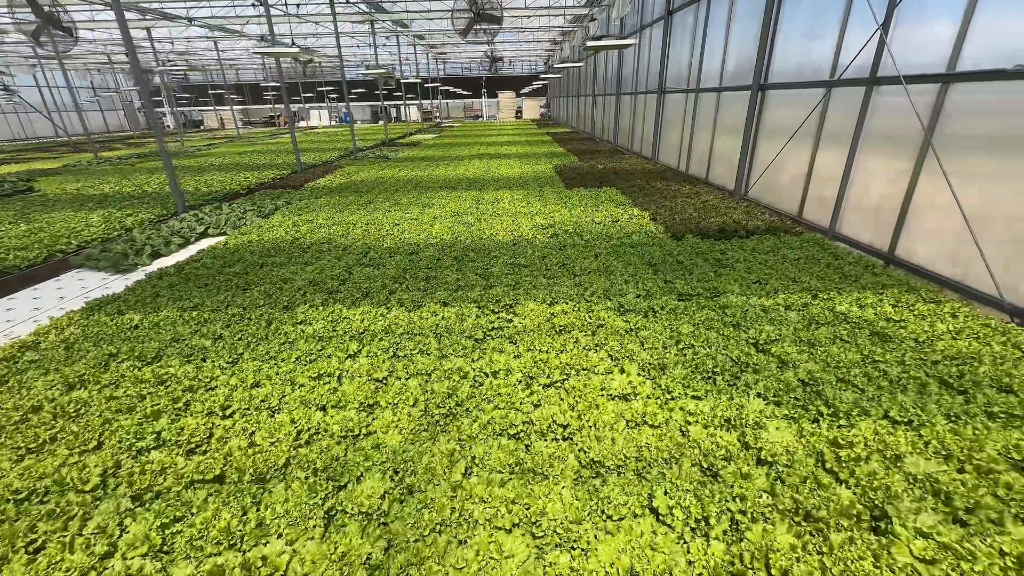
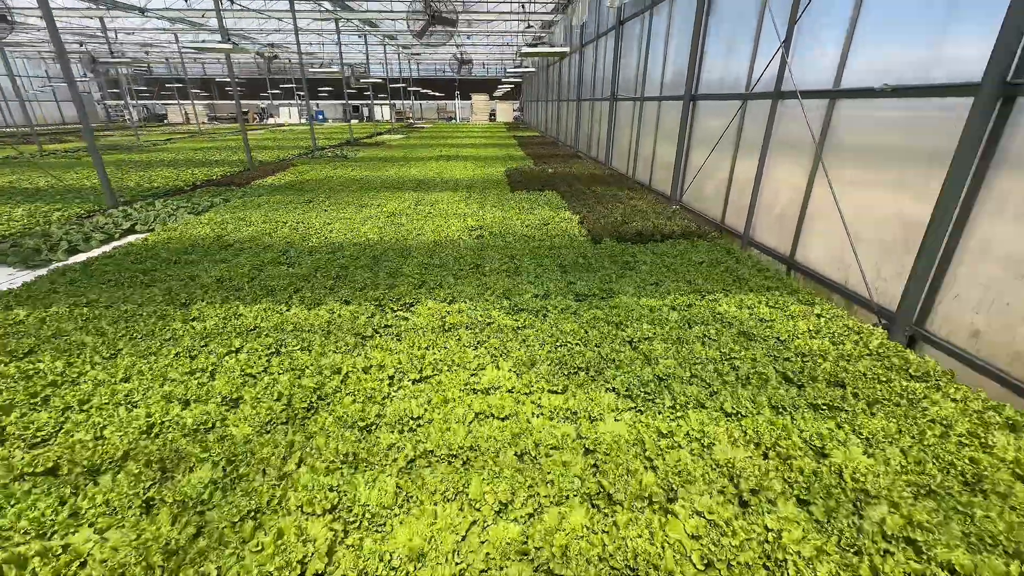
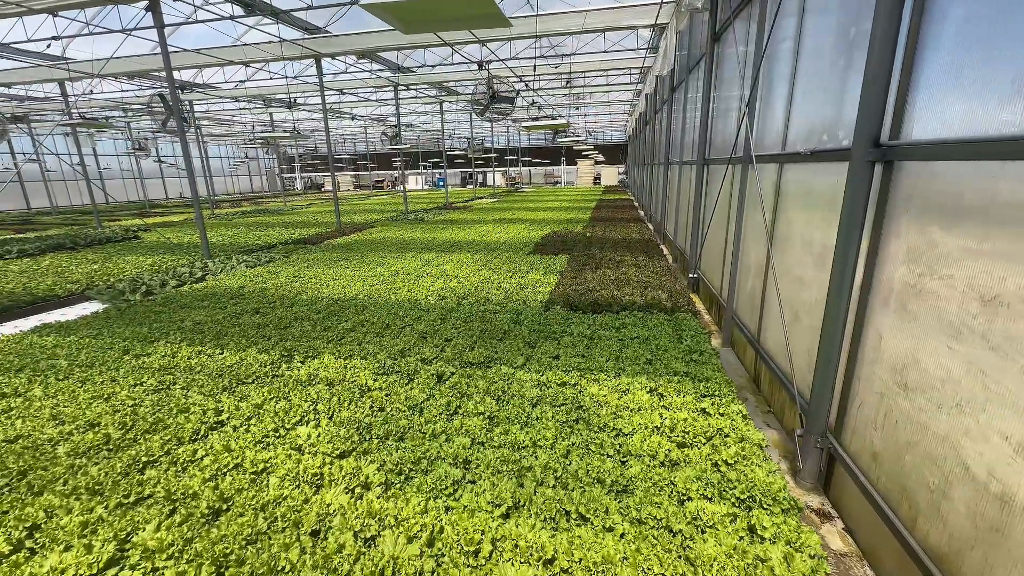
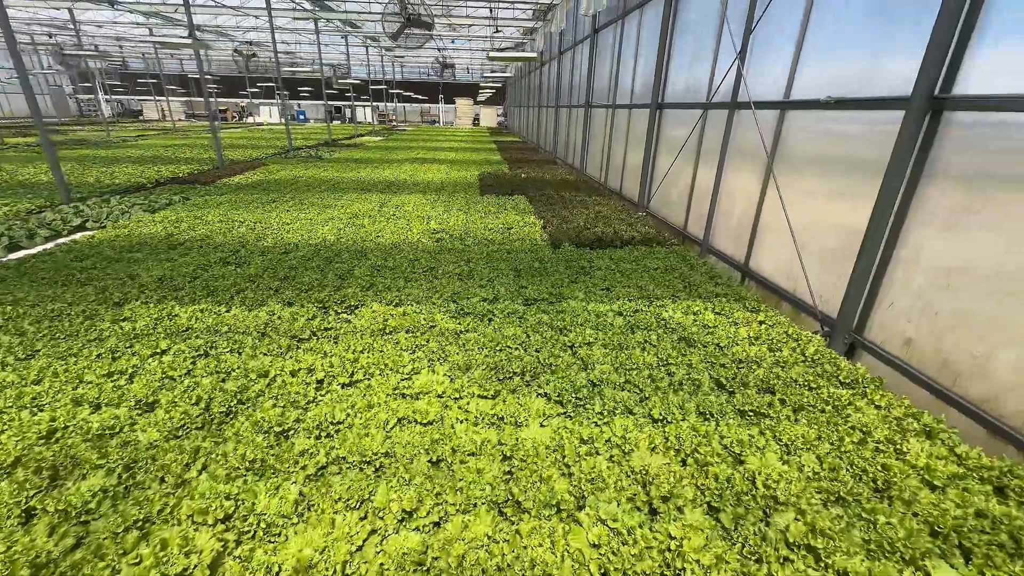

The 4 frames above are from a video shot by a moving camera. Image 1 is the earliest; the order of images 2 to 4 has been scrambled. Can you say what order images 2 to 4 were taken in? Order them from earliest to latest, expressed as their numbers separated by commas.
2, 4, 3
